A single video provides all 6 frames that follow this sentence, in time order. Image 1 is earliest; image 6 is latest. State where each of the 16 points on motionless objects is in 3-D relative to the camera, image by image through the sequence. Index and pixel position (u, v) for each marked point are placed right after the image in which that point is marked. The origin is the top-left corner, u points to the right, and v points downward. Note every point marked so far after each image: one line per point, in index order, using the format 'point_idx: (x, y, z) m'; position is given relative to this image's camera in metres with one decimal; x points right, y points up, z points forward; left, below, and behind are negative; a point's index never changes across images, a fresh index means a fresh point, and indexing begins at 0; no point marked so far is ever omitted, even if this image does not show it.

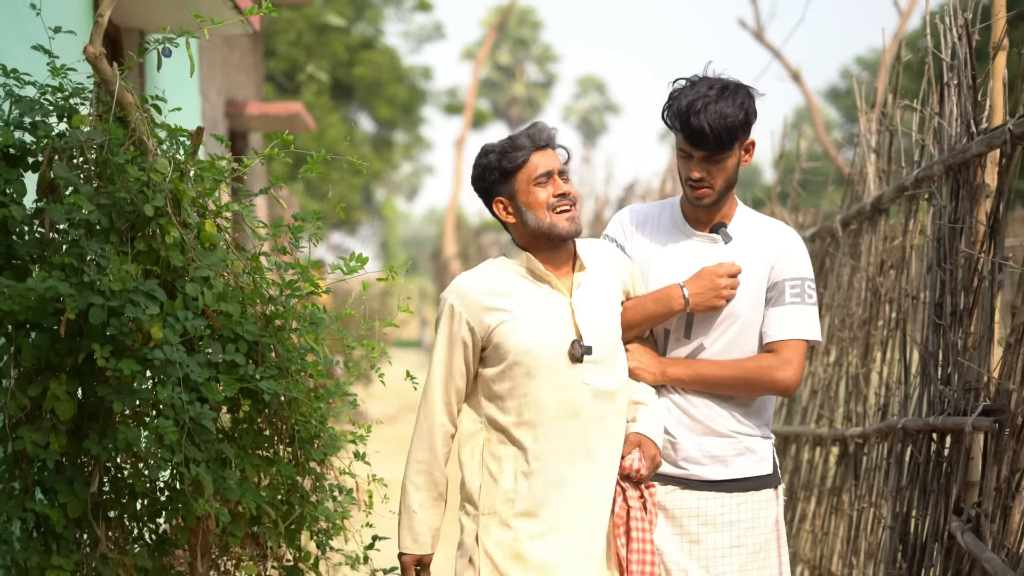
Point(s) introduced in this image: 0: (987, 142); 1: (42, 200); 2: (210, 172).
0: (+0.9, +0.3, +3.2) m
1: (-0.8, +0.1, +2.9) m
2: (-0.5, +0.2, +3.1) m
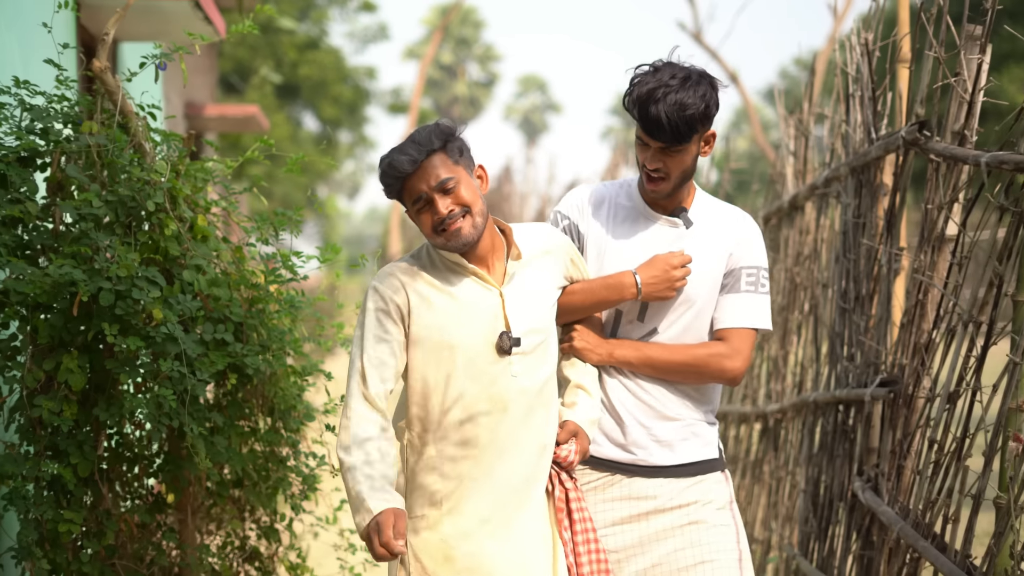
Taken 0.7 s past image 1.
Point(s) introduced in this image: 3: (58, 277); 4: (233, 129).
0: (+0.8, +0.3, +3.6) m
1: (-0.9, +0.2, +3.3) m
2: (-0.6, +0.2, +3.5) m
3: (-0.8, 0.0, +3.1) m
4: (-1.5, +0.9, +9.5) m
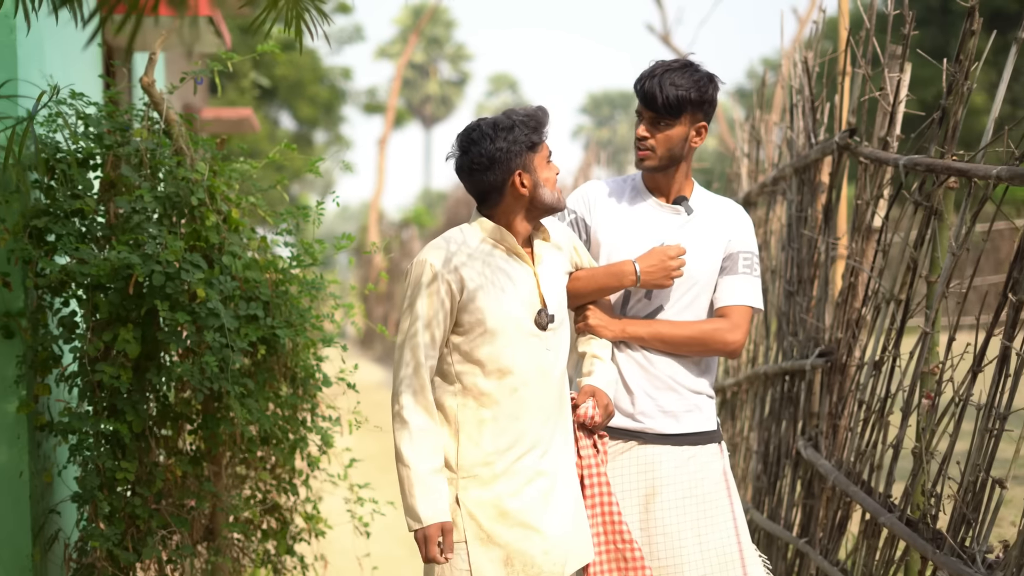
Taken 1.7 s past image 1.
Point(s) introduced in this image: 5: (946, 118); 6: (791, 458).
0: (+0.7, +0.3, +4.2) m
1: (-0.9, +0.2, +3.8) m
2: (-0.7, +0.3, +4.1) m
3: (-0.8, +0.1, +3.6) m
4: (-1.6, +0.9, +10.0) m
5: (+0.9, +0.4, +3.6) m
6: (+0.7, -0.4, +4.4) m
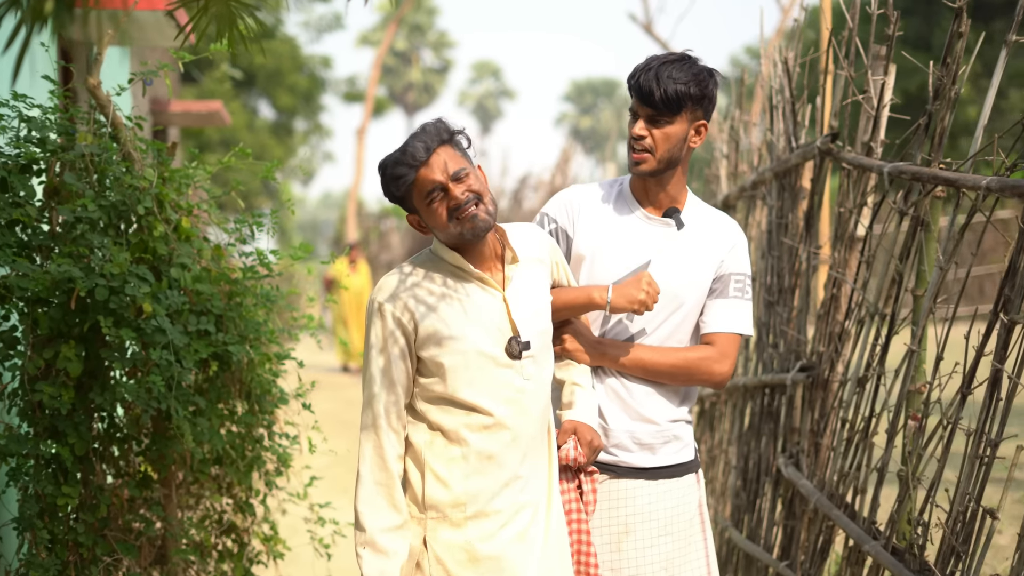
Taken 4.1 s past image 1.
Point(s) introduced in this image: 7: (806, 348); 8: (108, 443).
0: (+0.7, +0.3, +4.0) m
1: (-1.0, +0.2, +3.6) m
2: (-0.7, +0.2, +3.9) m
3: (-0.9, 0.0, +3.4) m
4: (-1.8, +0.9, +9.8) m
5: (+0.8, +0.3, +3.5) m
6: (+0.6, -0.5, +4.2) m
7: (+0.7, -0.1, +4.0) m
8: (-0.9, -0.3, +3.7) m
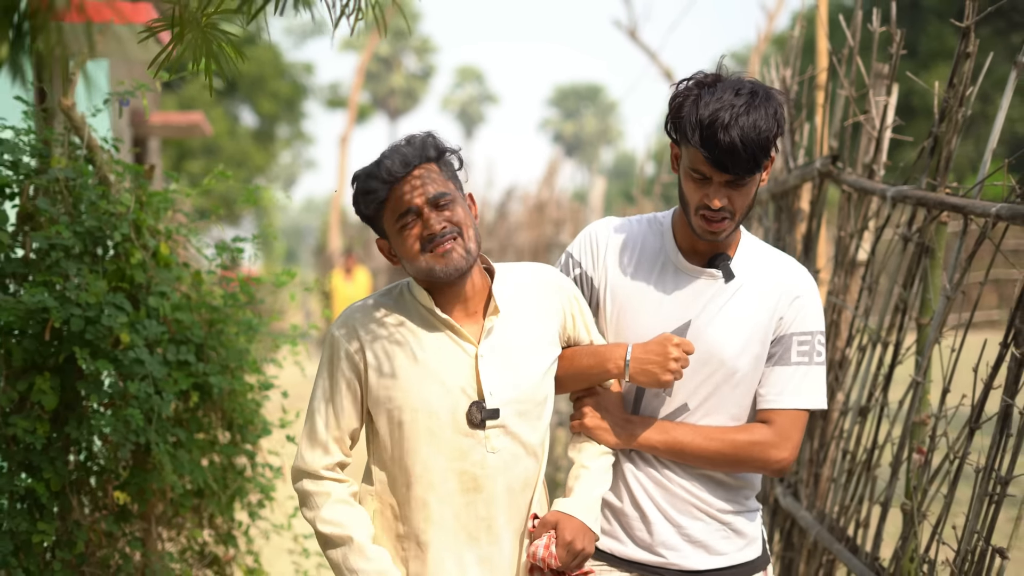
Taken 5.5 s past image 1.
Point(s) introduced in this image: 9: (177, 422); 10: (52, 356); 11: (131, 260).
0: (+0.6, +0.2, +3.9) m
1: (-1.0, +0.1, +3.5) m
2: (-0.8, +0.2, +3.7) m
3: (-0.9, 0.0, +3.3) m
4: (-1.9, +0.9, +9.7) m
5: (+0.8, +0.3, +3.3) m
6: (+0.6, -0.5, +4.1) m
7: (+0.7, -0.2, +3.9) m
8: (-0.9, -0.4, +3.6) m
9: (-0.7, -0.3, +3.7) m
10: (-0.9, -0.1, +3.4) m
11: (-0.8, +0.1, +3.5) m
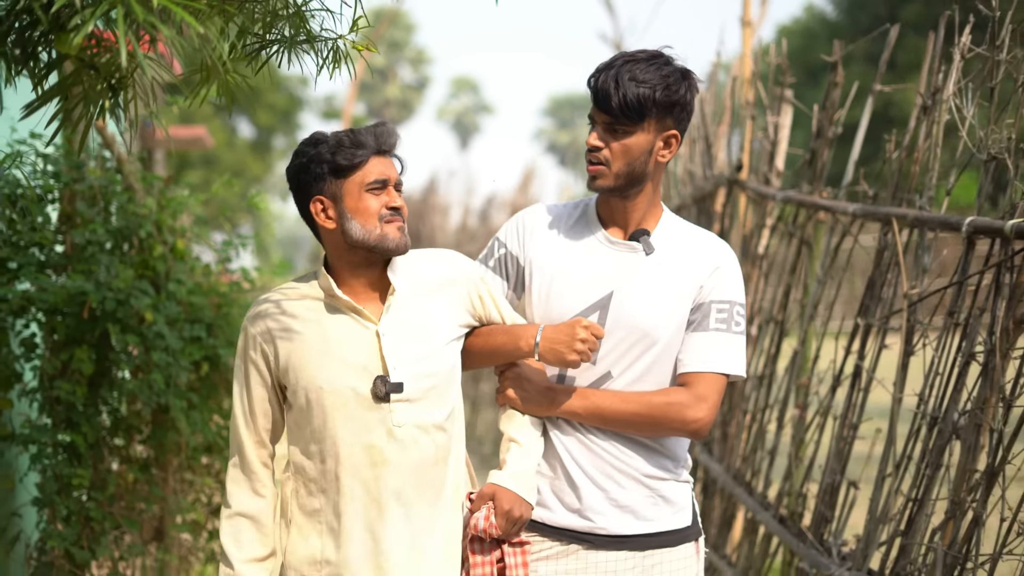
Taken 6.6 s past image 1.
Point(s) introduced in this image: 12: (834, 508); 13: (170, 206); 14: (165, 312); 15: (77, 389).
0: (+0.5, +0.3, +4.6) m
1: (-1.1, +0.1, +4.2) m
2: (-0.9, +0.2, +4.5) m
3: (-1.0, 0.0, +4.0) m
4: (-2.0, +0.8, +10.4) m
5: (+0.7, +0.3, +4.1) m
6: (+0.5, -0.5, +4.8) m
7: (+0.5, -0.2, +4.7) m
8: (-1.0, -0.4, +4.3) m
9: (-0.8, -0.3, +4.5) m
10: (-1.0, -0.1, +4.2) m
11: (-0.9, +0.1, +4.3) m
12: (+0.7, -0.5, +3.7) m
13: (-0.9, +0.2, +4.4) m
14: (-0.8, -0.1, +4.2) m
15: (-1.0, -0.2, +4.1) m
